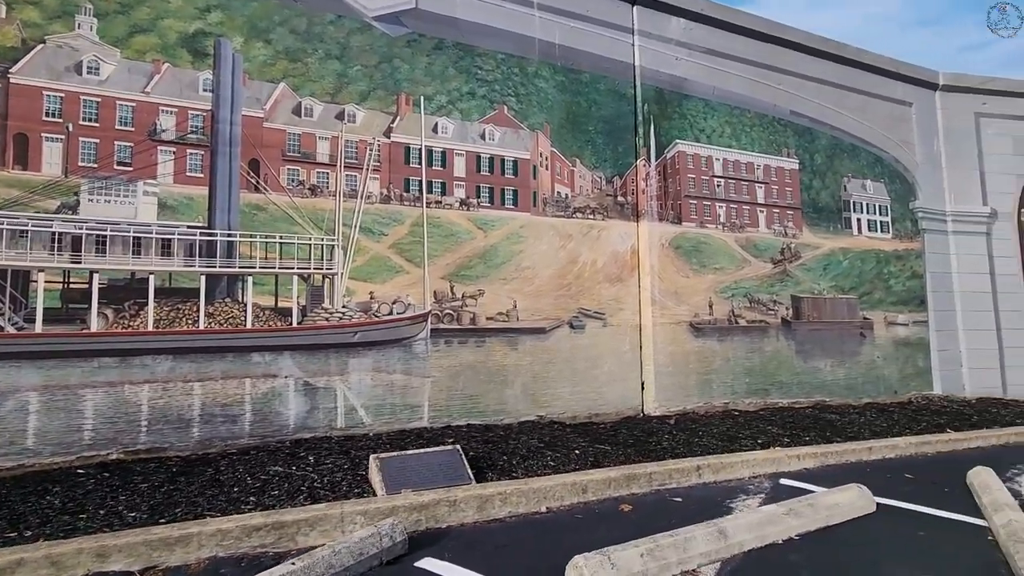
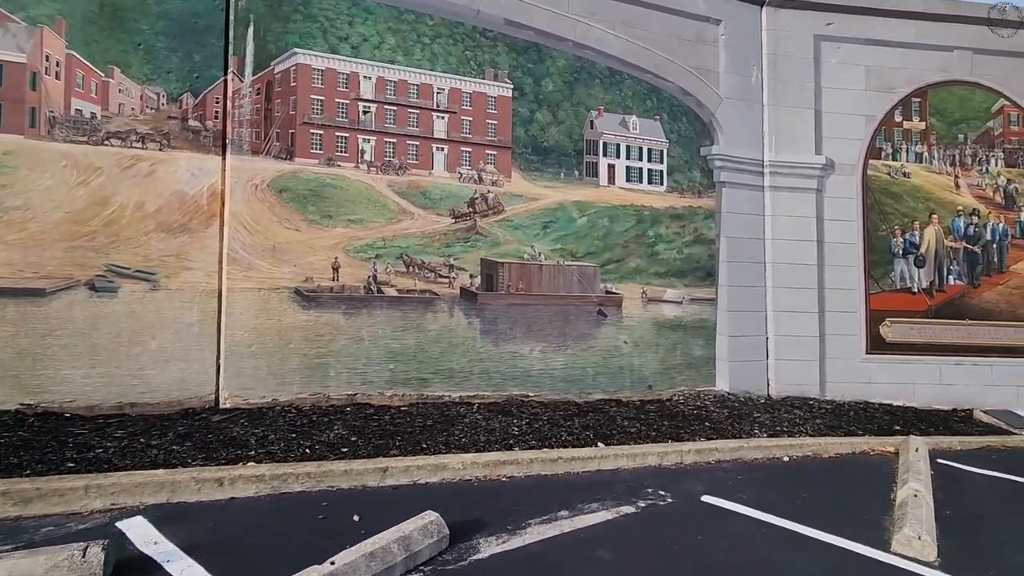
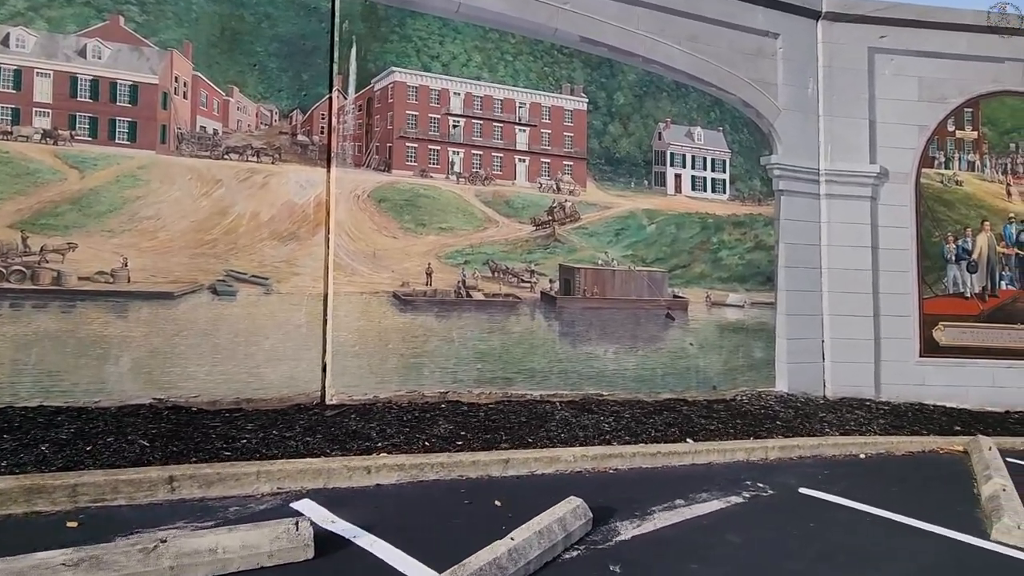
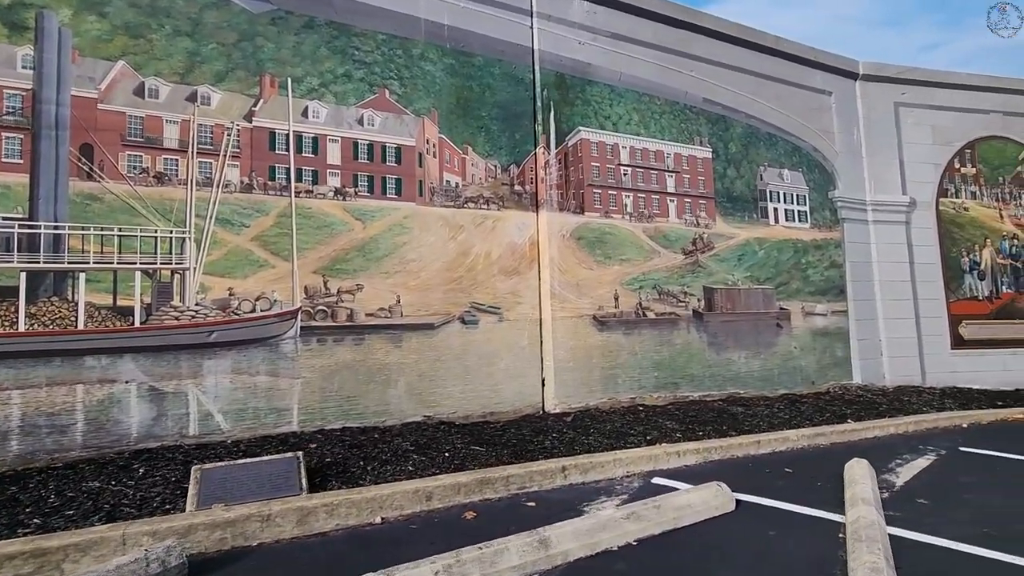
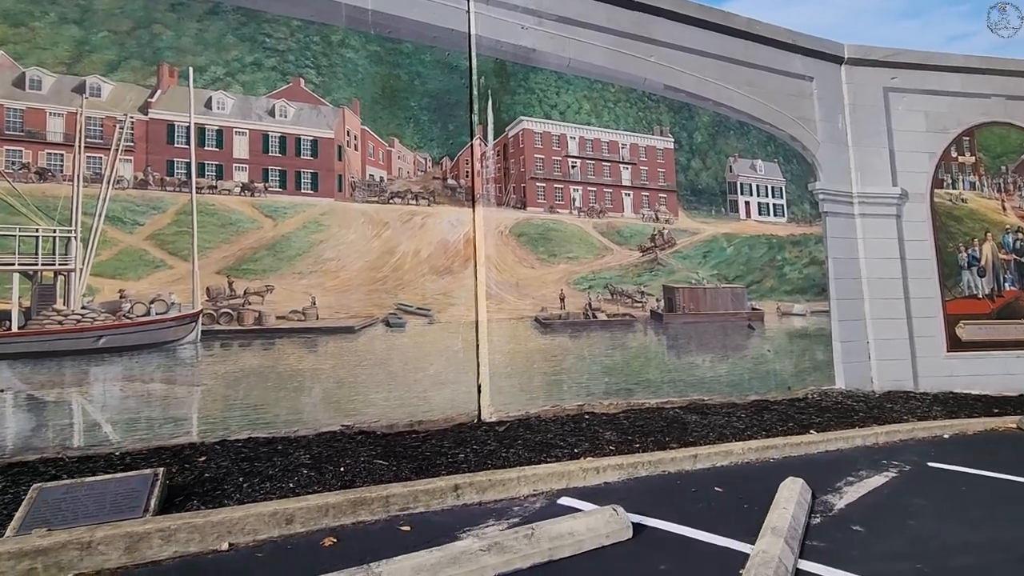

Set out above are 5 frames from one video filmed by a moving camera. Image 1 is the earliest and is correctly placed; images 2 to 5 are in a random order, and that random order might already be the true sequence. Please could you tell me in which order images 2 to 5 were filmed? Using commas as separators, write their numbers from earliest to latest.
4, 5, 3, 2
